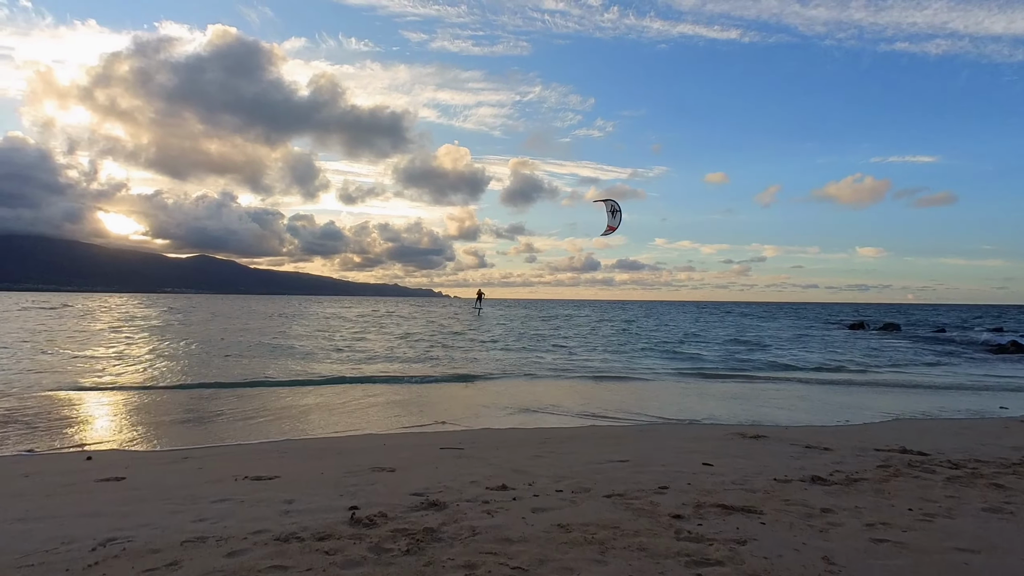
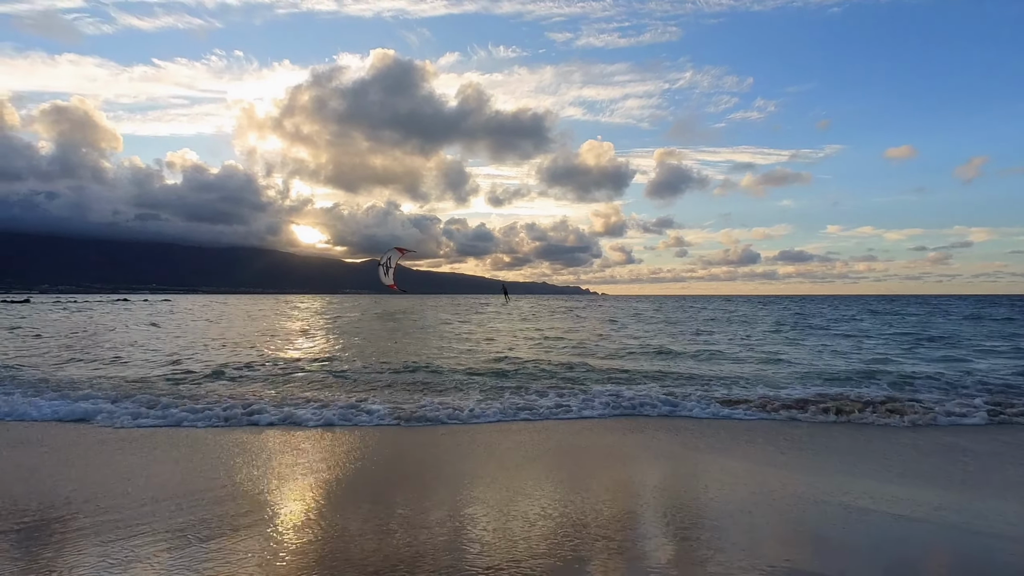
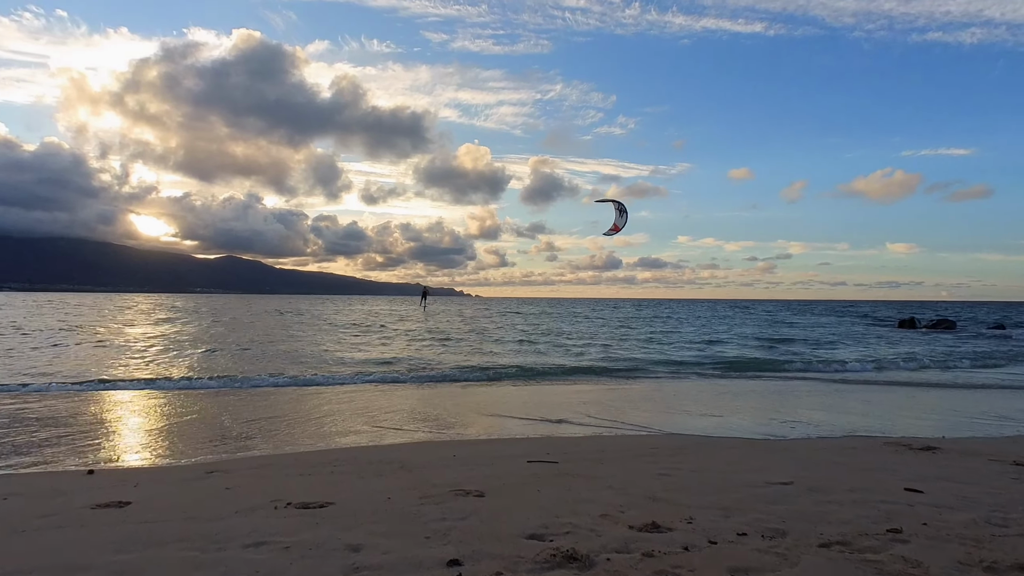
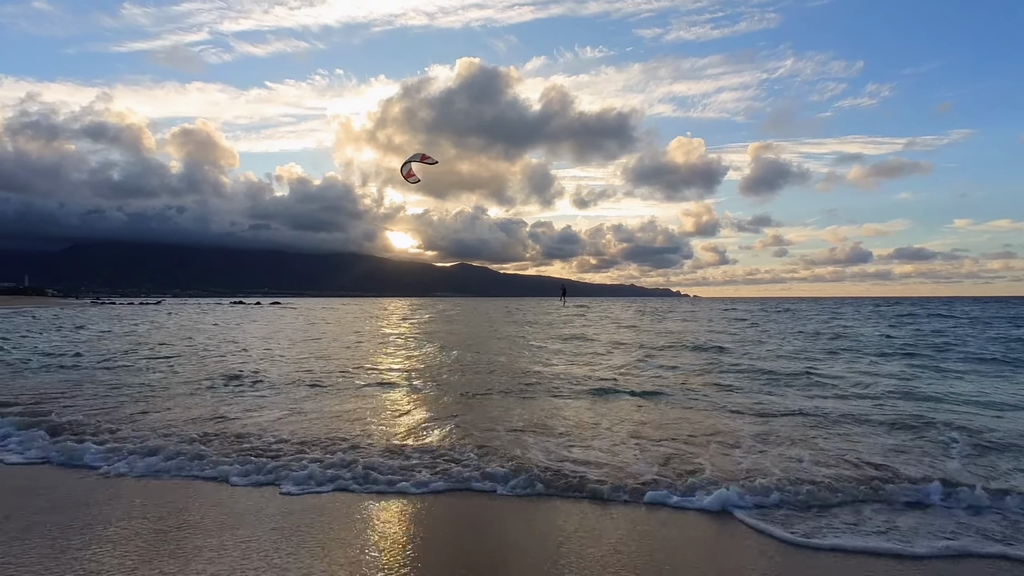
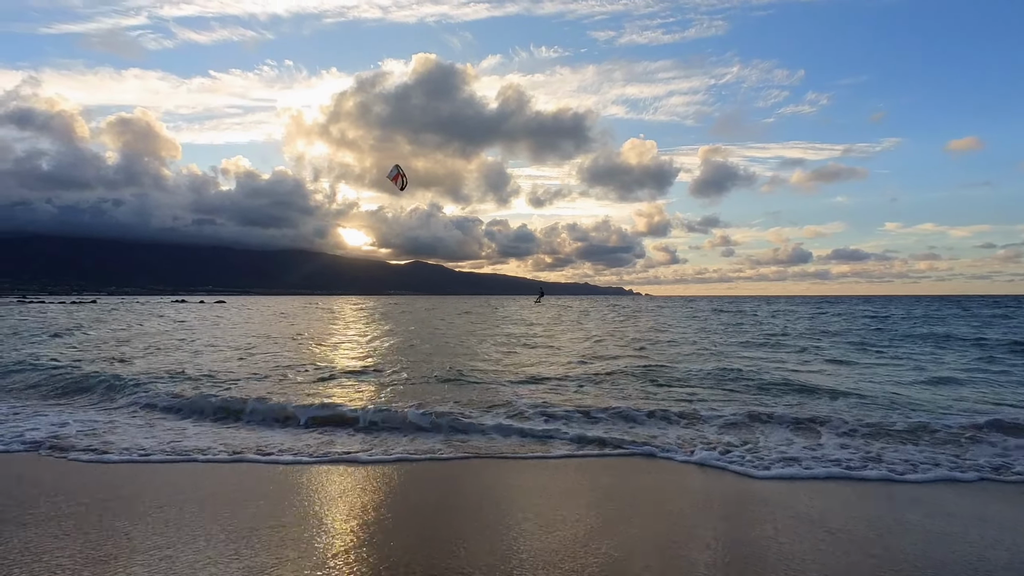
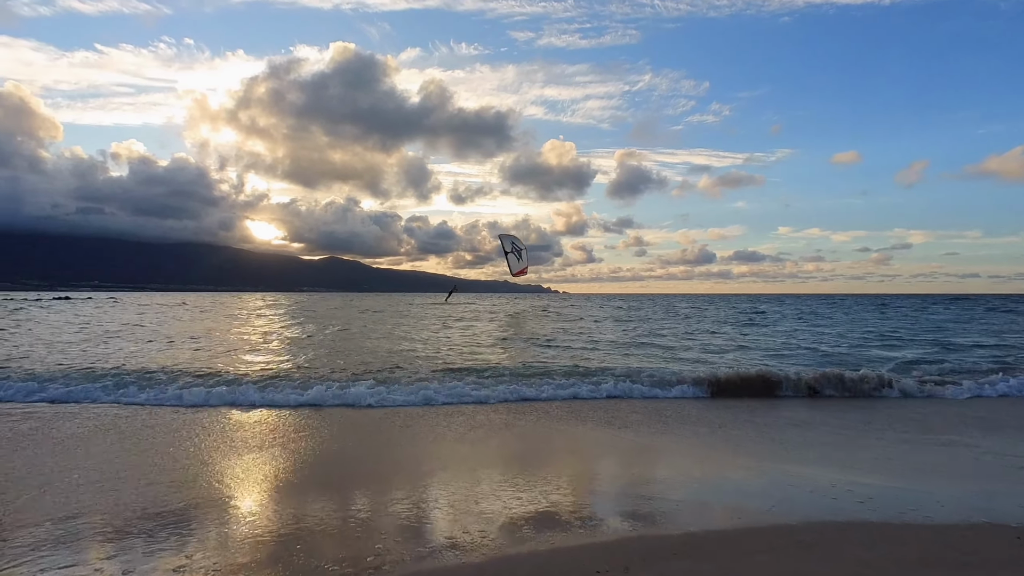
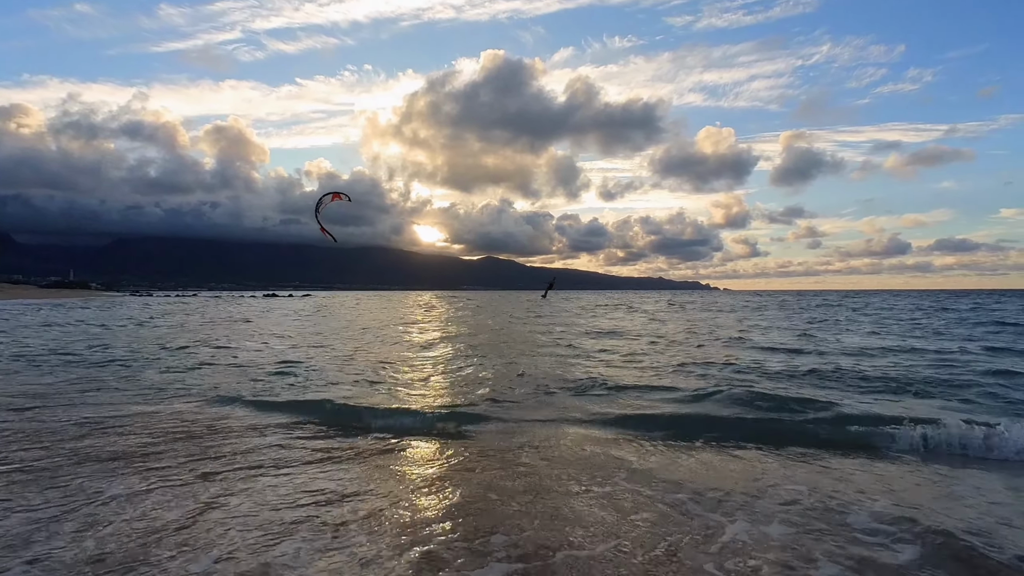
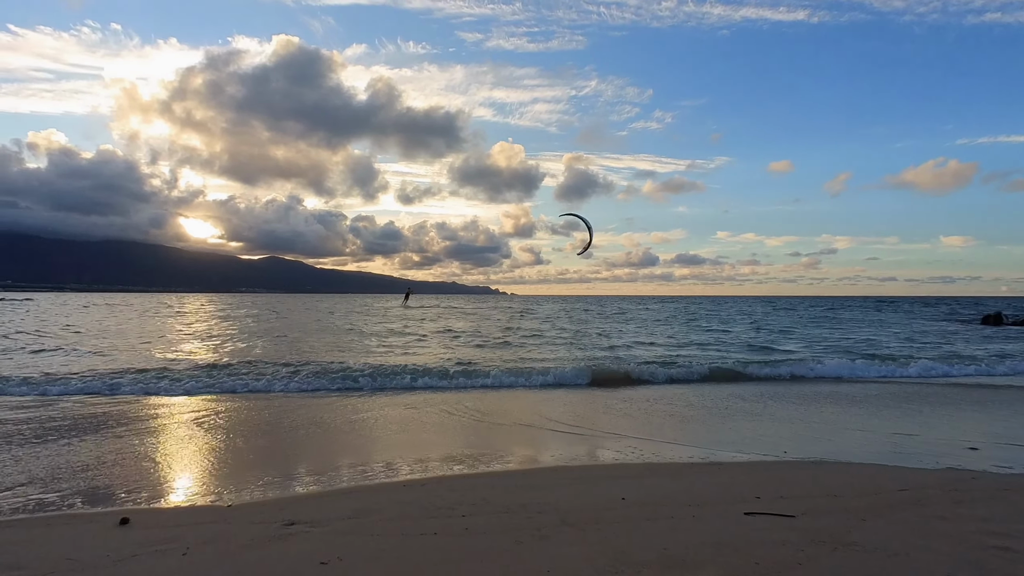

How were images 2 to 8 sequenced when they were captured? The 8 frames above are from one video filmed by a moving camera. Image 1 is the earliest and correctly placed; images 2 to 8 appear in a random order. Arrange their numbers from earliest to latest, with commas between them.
3, 8, 6, 2, 5, 4, 7
